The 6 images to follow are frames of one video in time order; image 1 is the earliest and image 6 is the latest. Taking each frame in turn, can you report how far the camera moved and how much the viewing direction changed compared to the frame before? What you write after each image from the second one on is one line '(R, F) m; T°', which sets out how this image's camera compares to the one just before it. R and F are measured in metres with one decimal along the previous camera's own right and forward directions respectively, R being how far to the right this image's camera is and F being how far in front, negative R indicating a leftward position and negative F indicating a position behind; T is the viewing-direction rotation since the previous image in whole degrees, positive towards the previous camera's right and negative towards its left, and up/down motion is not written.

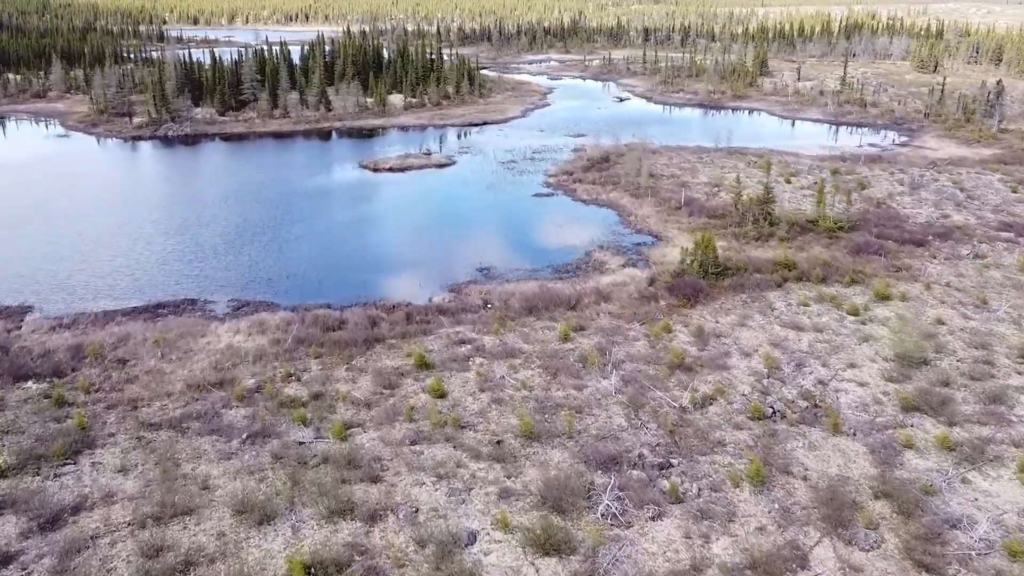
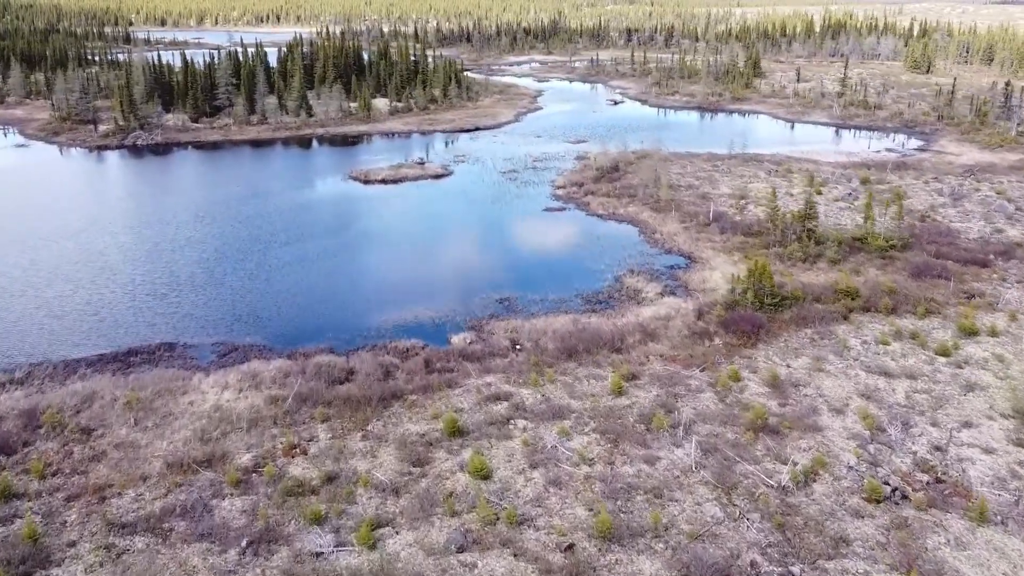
(-1.9, +4.1) m; +2°
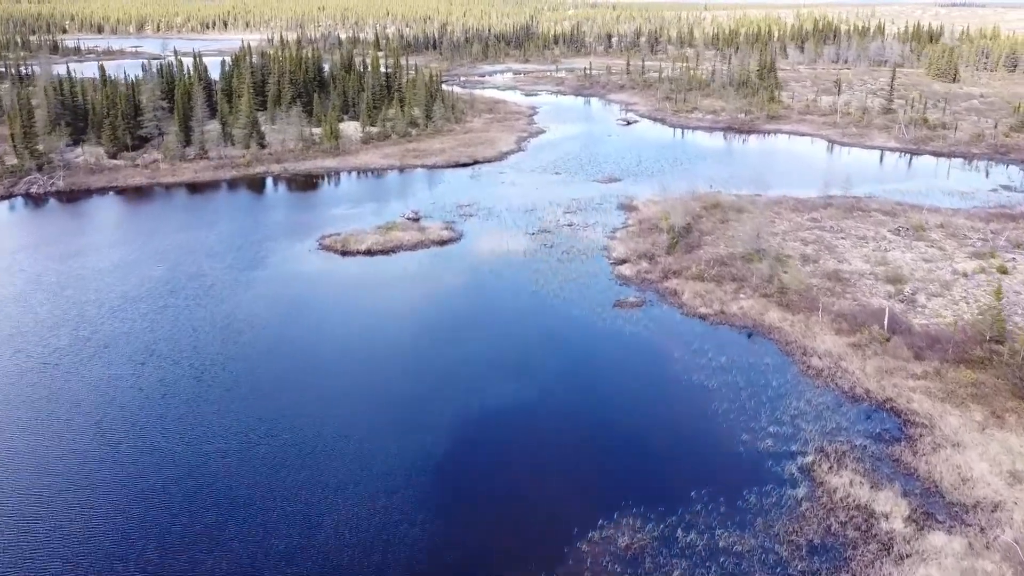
(-3.5, +14.1) m; +3°
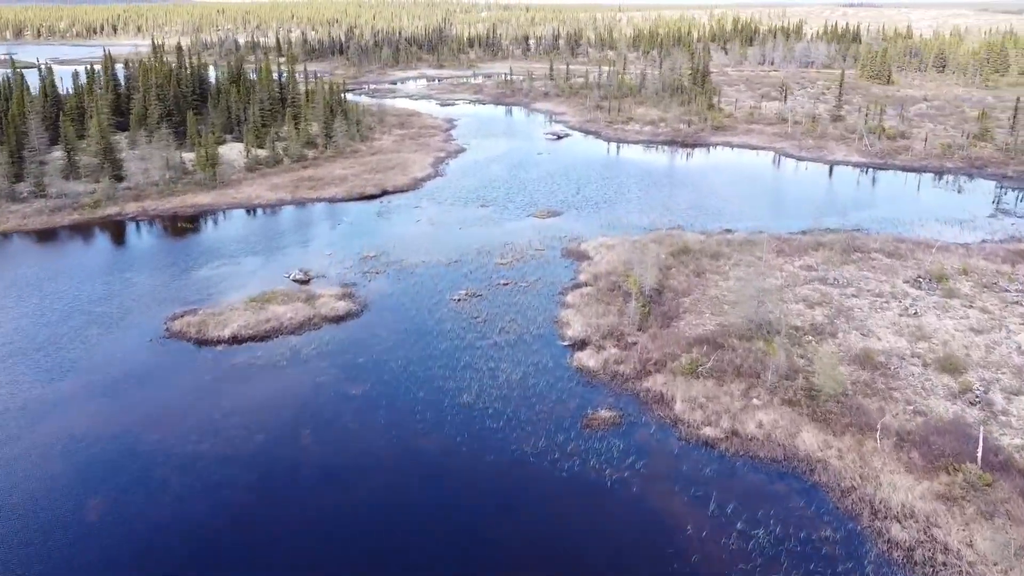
(+0.1, +9.0) m; +6°
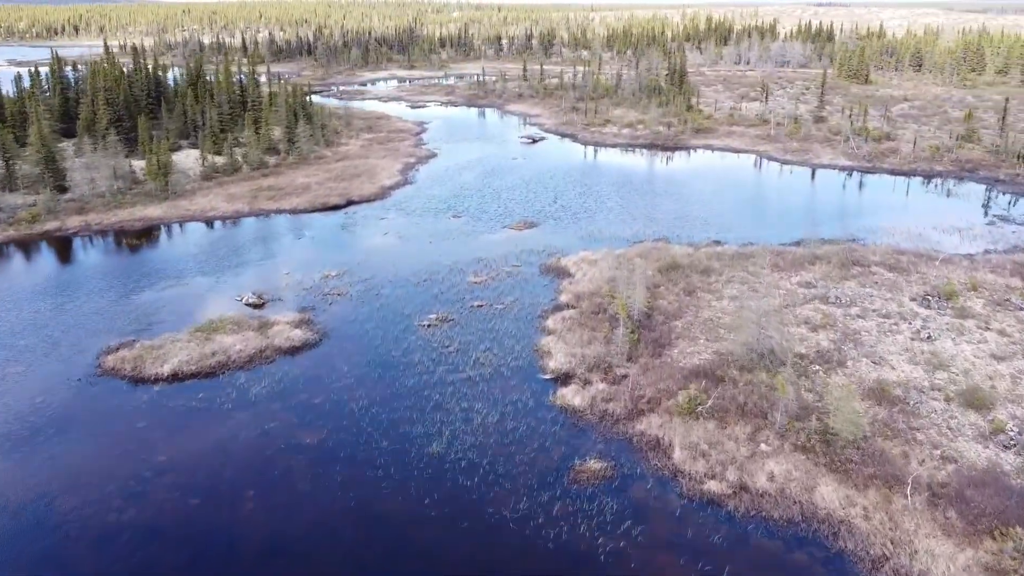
(0.0, +2.7) m; +2°
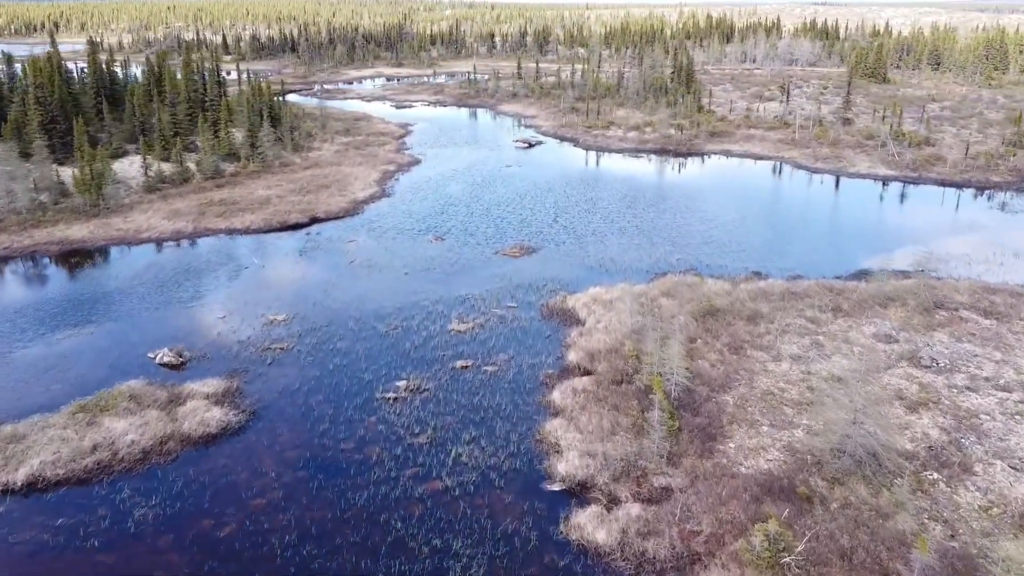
(0.0, +6.6) m; 0°
